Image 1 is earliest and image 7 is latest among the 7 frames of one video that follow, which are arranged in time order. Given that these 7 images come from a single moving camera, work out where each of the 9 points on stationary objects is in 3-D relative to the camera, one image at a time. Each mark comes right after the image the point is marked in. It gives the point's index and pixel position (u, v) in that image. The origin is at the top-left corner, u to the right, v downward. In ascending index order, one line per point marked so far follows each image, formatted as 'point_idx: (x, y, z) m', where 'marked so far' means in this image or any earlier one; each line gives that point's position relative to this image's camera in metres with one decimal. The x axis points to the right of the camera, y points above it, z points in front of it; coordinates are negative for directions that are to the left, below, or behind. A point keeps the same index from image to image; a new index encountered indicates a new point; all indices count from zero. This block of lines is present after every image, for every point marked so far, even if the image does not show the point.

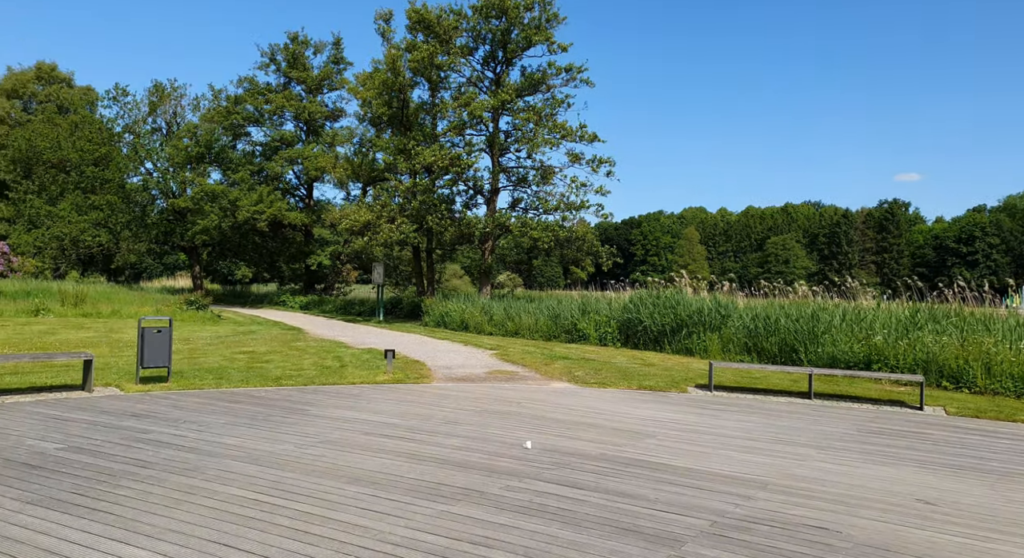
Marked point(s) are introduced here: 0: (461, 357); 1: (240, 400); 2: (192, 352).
0: (-0.9, -1.4, +13.2) m
1: (-2.8, -1.3, +7.8) m
2: (-5.4, -1.2, +12.4) m
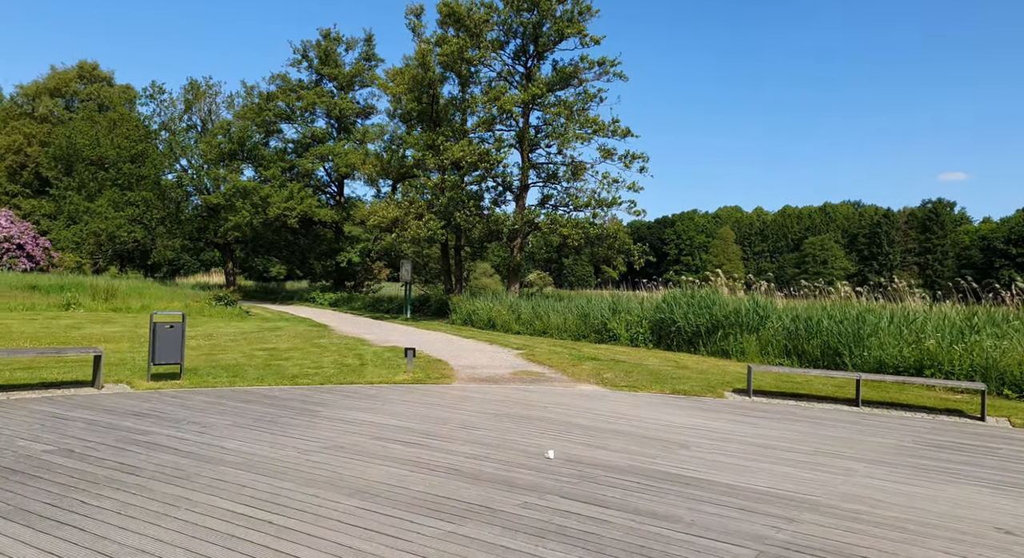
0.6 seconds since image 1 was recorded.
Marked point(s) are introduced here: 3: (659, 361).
0: (-0.4, -1.3, +12.7) m
1: (-2.6, -1.2, +7.4) m
2: (-4.9, -1.1, +12.2) m
3: (+2.7, -1.5, +13.5) m
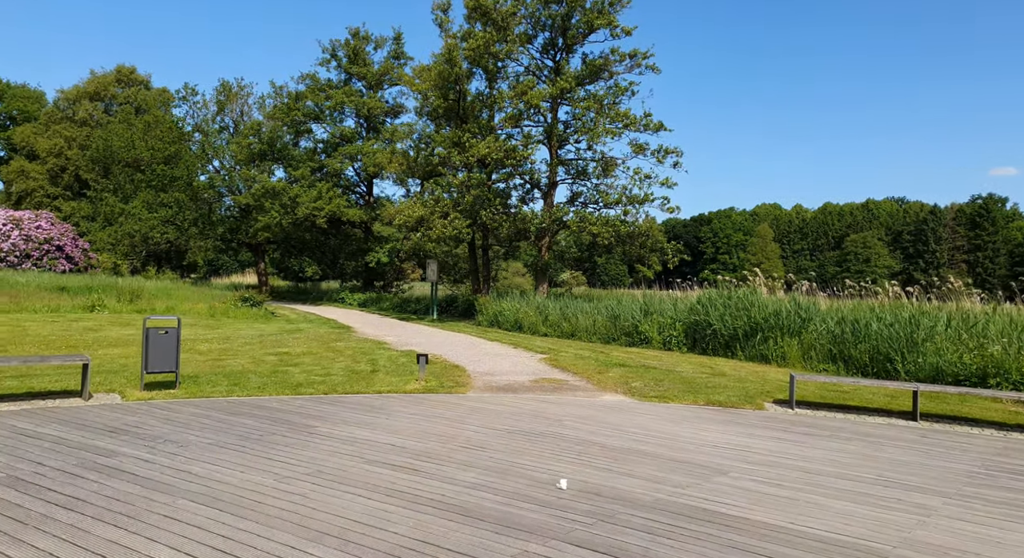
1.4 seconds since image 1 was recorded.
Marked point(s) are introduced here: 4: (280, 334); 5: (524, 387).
0: (-0.1, -1.4, +12.1) m
1: (-2.5, -1.2, +6.9) m
2: (-4.6, -1.2, +11.7) m
3: (+3.1, -1.5, +12.7) m
4: (-5.0, -1.2, +16.1) m
5: (+0.2, -1.4, +9.6) m
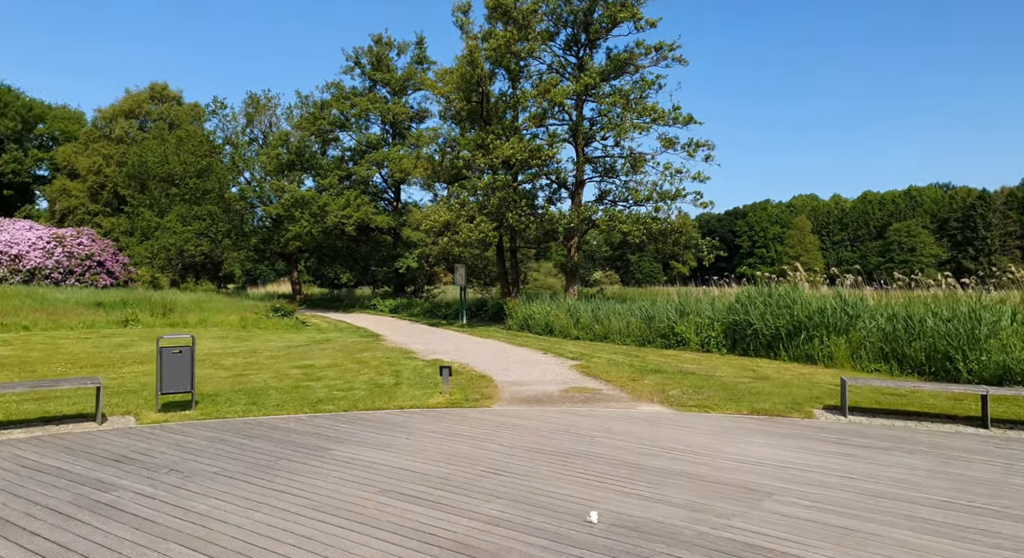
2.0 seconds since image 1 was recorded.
0: (+0.4, -1.4, +11.7) m
1: (-2.2, -1.4, +6.6) m
2: (-4.1, -1.4, +11.5) m
3: (+3.6, -1.5, +12.1) m
4: (-4.4, -1.4, +16.0) m
5: (+0.5, -1.5, +9.2) m
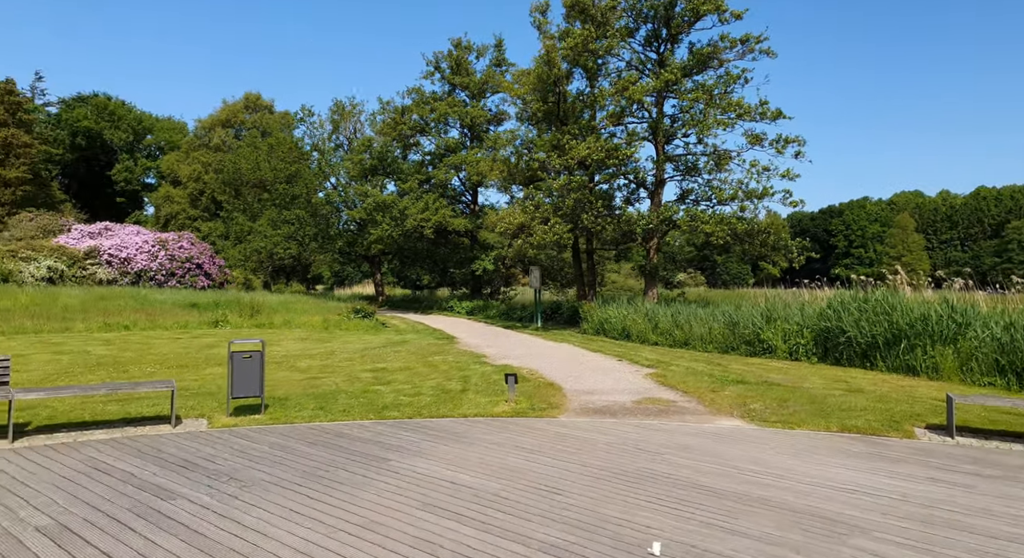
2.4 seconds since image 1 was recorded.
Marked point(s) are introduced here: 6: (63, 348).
0: (+1.5, -1.5, +11.4) m
1: (-1.7, -1.5, +6.6) m
2: (-3.0, -1.4, +11.7) m
3: (+4.7, -1.6, +11.5) m
4: (-2.8, -1.5, +16.2) m
5: (+1.3, -1.5, +8.9) m
6: (-8.5, -1.3, +14.1) m
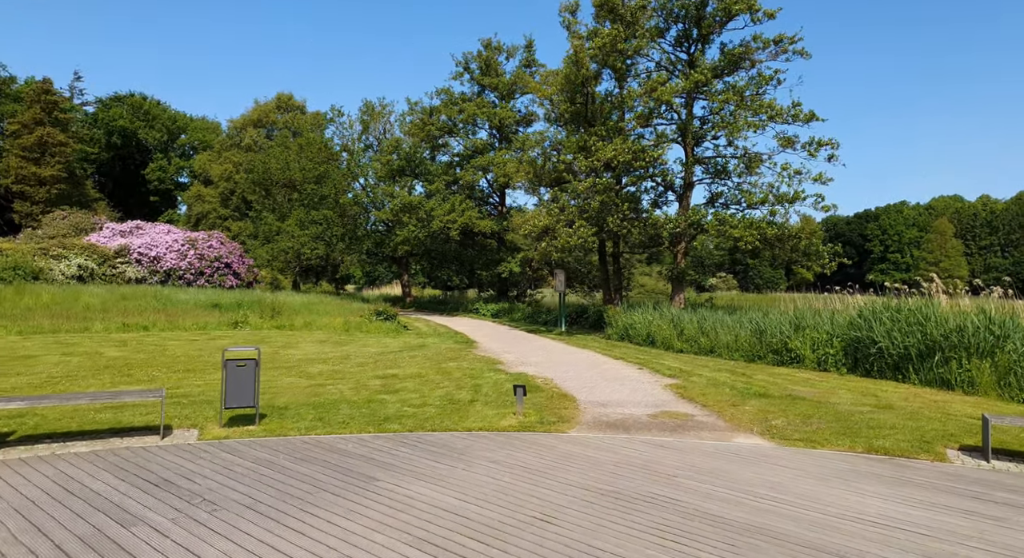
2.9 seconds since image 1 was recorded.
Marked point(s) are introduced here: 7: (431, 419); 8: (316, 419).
0: (+1.7, -1.6, +10.9) m
1: (-1.7, -1.5, +6.3) m
2: (-2.8, -1.5, +11.4) m
3: (+4.9, -1.7, +10.8) m
4: (-2.4, -1.6, +15.8) m
5: (+1.4, -1.6, +8.4) m
6: (-8.2, -1.3, +14.0) m
7: (-0.9, -1.5, +8.1) m
8: (-2.1, -1.5, +7.9) m
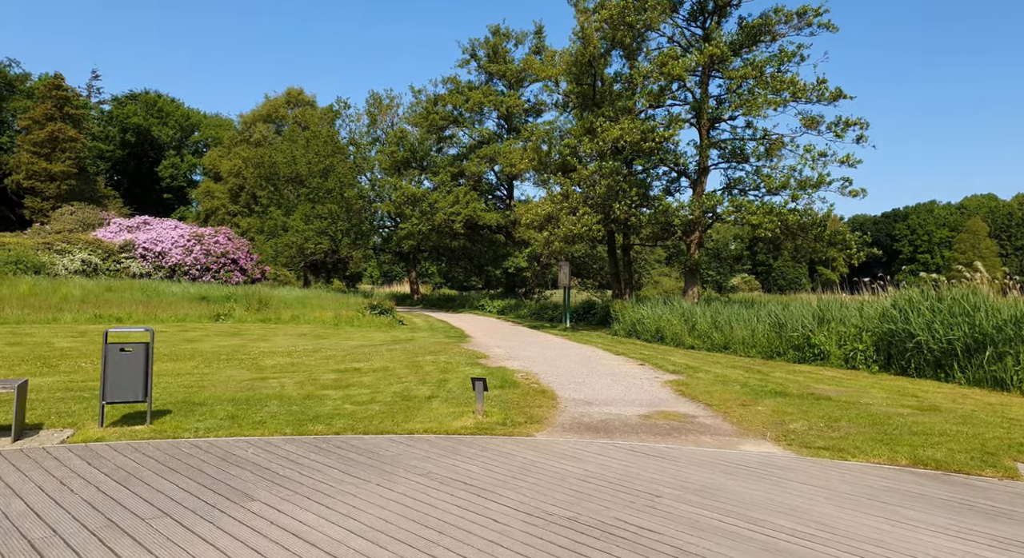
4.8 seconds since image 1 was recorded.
0: (+1.4, -1.3, +9.4) m
1: (-2.1, -1.2, +4.9) m
2: (-3.1, -1.2, +10.1) m
3: (+4.6, -1.5, +9.3) m
4: (-2.5, -1.3, +14.5) m
5: (+1.1, -1.4, +6.9) m
6: (-8.4, -1.1, +12.8) m
7: (-1.2, -1.2, +6.6) m
8: (-2.5, -1.2, +6.5) m
